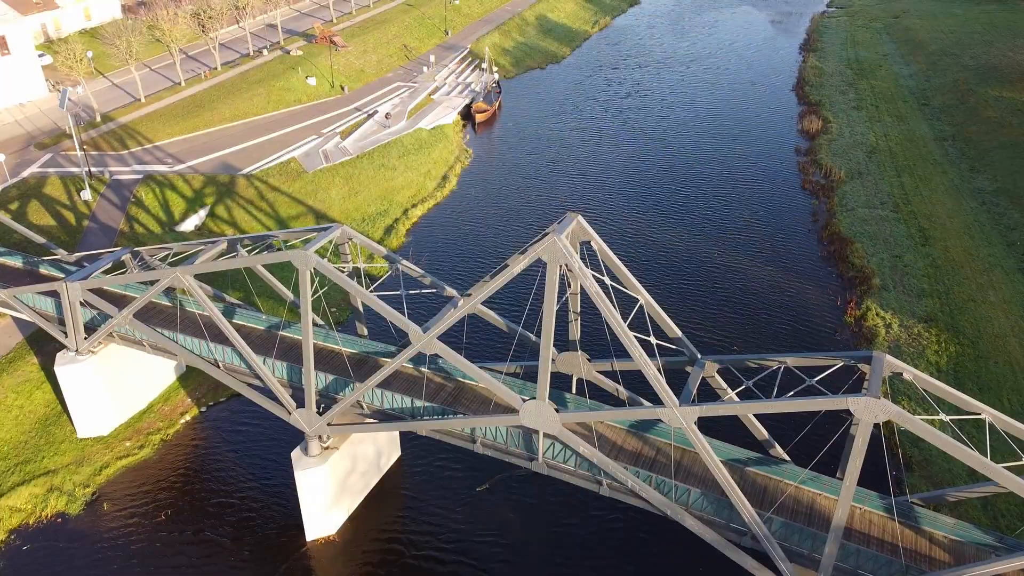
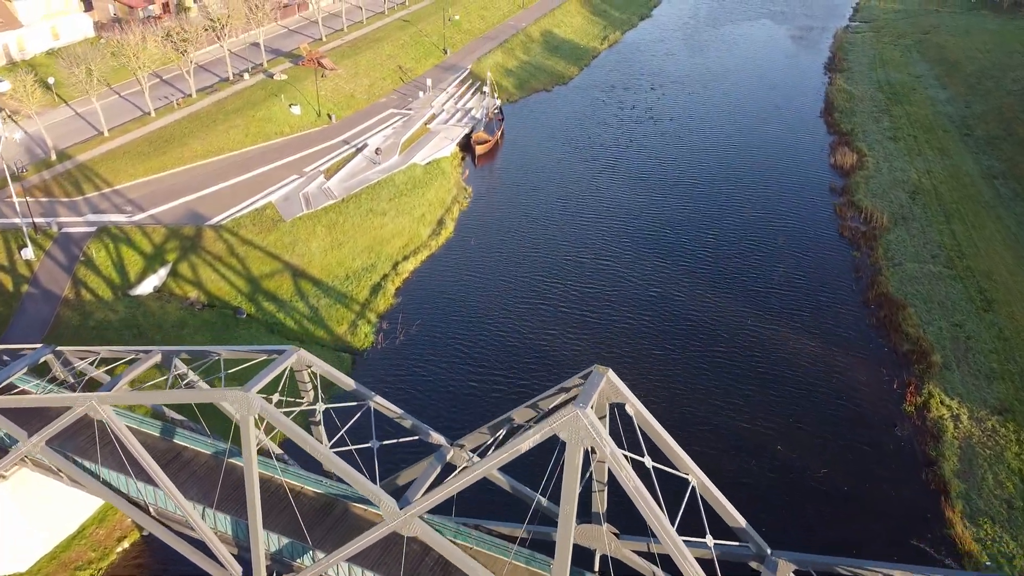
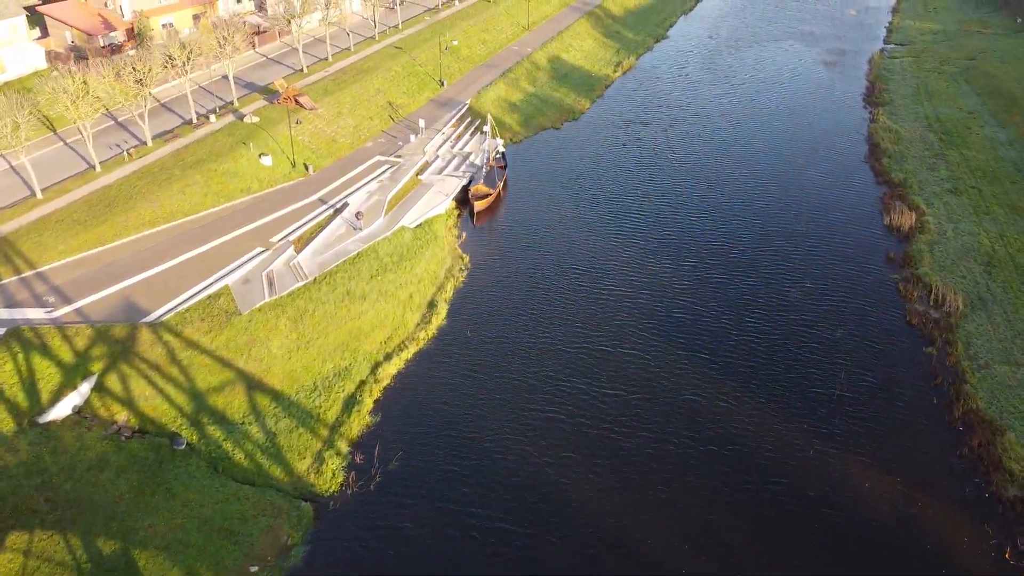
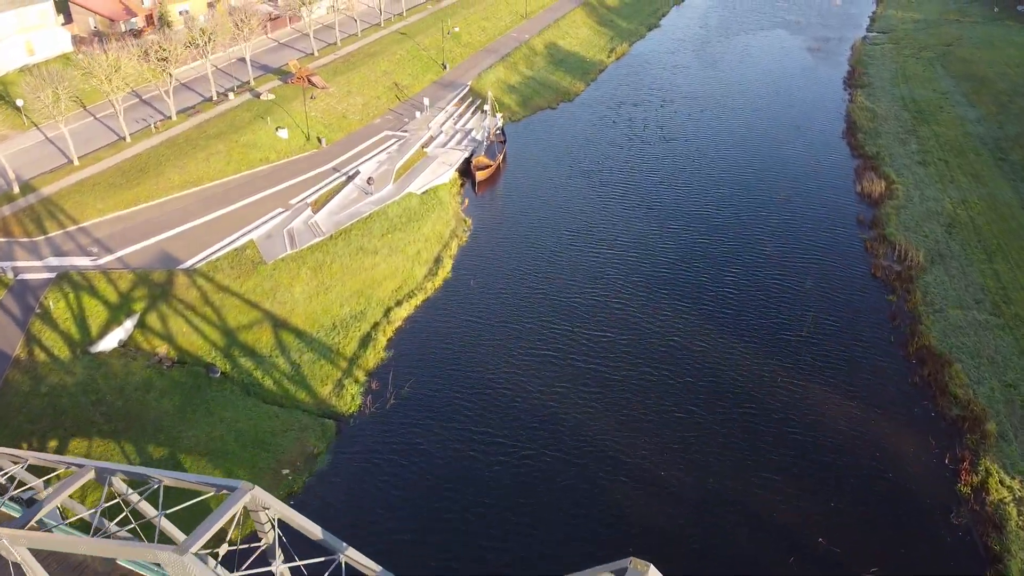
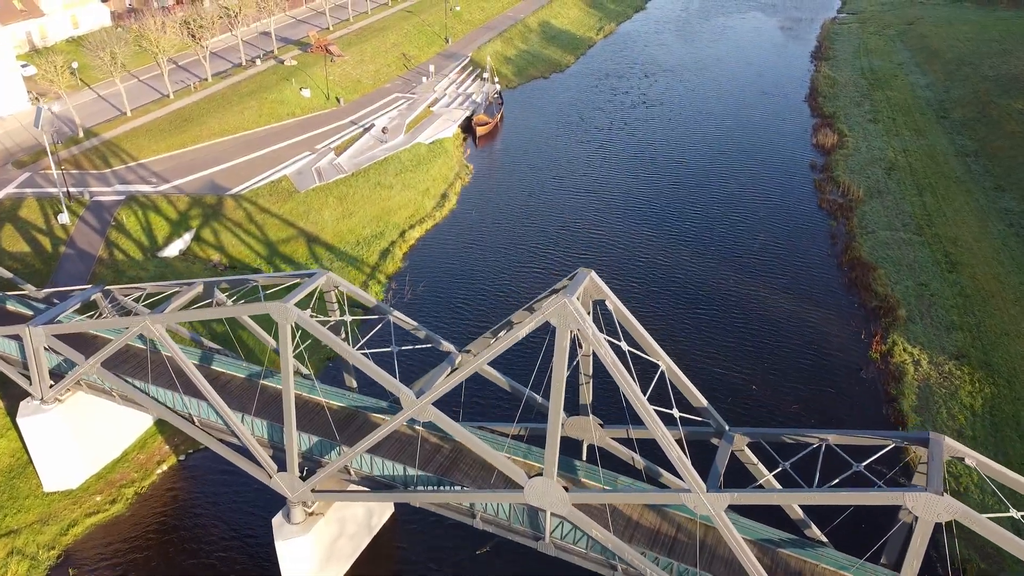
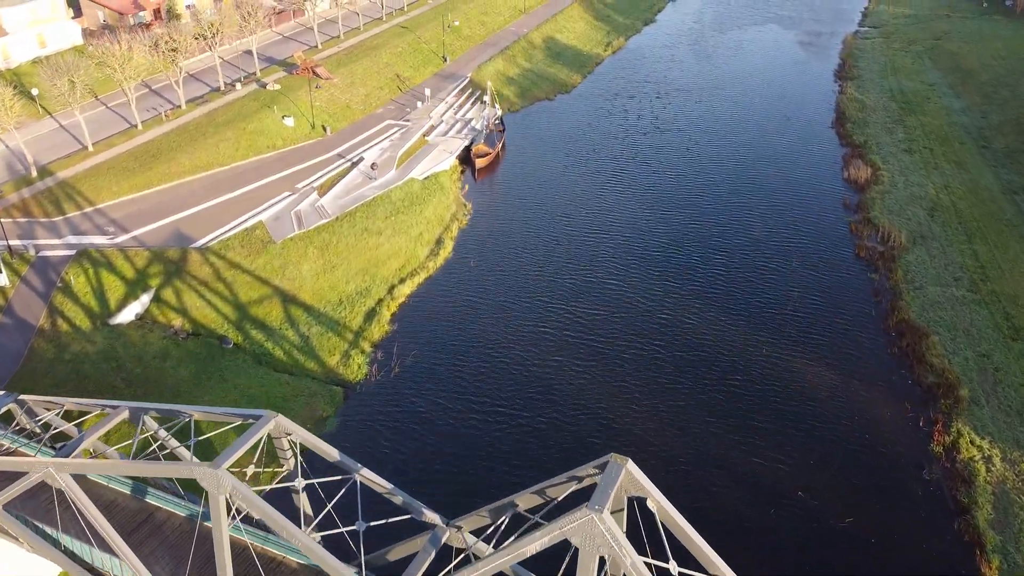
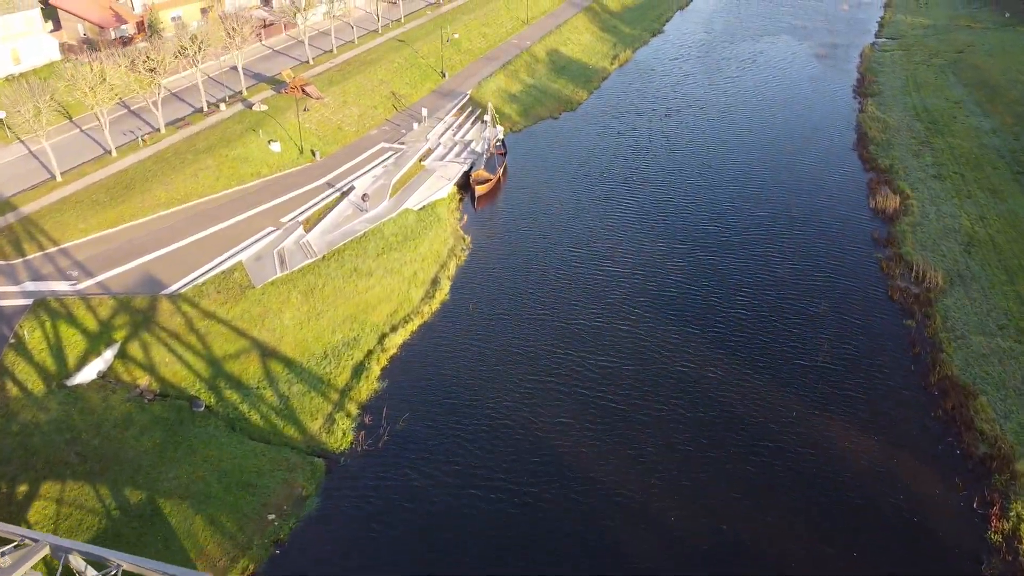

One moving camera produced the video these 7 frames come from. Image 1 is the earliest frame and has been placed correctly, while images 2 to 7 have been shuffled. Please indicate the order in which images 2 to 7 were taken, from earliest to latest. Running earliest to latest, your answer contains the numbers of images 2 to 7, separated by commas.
5, 2, 6, 4, 7, 3
